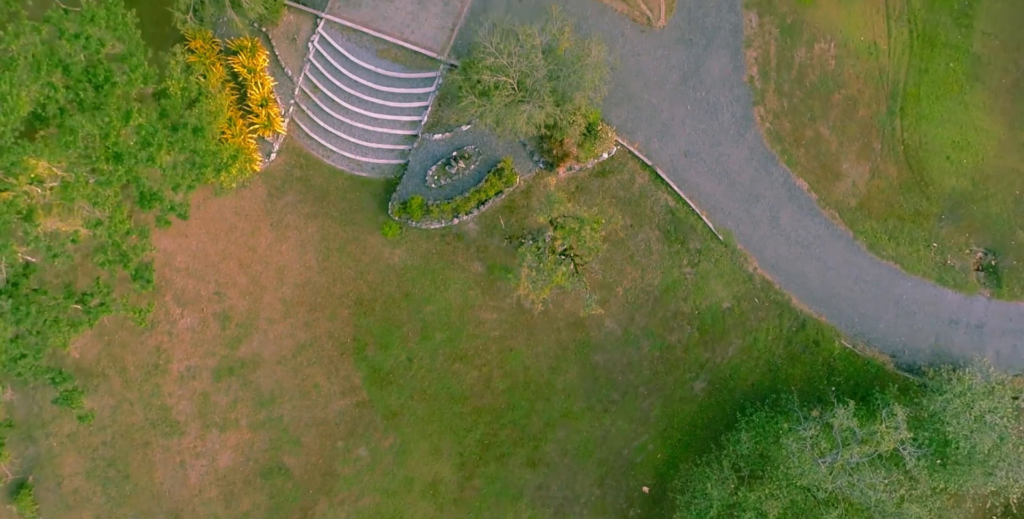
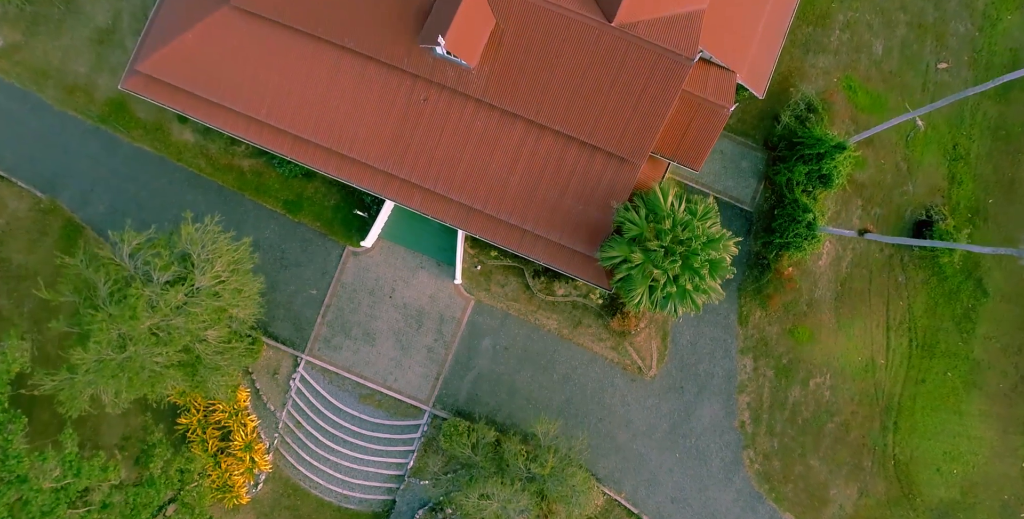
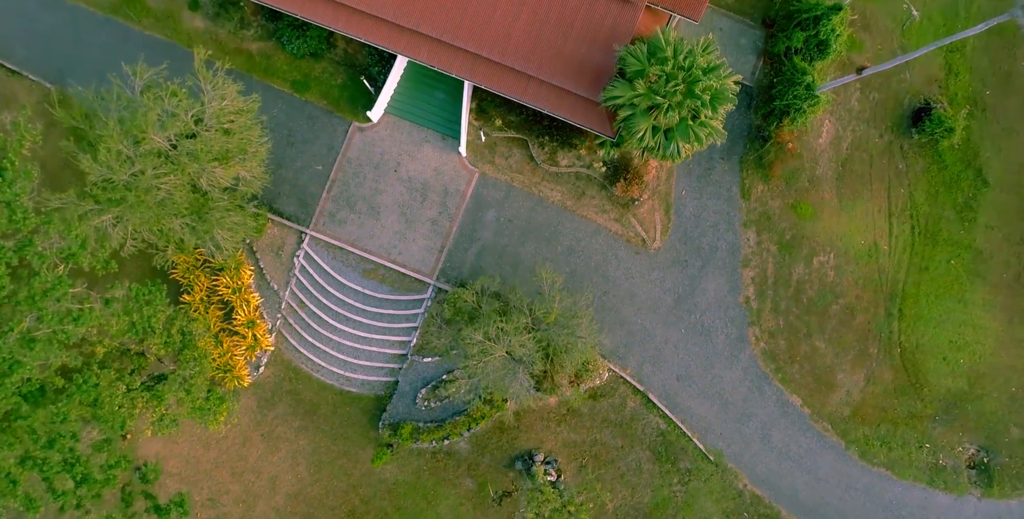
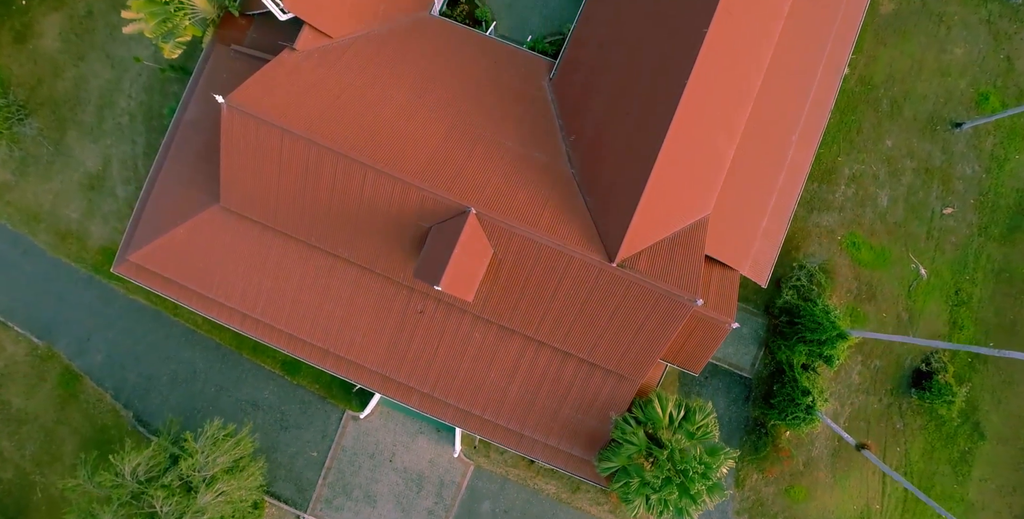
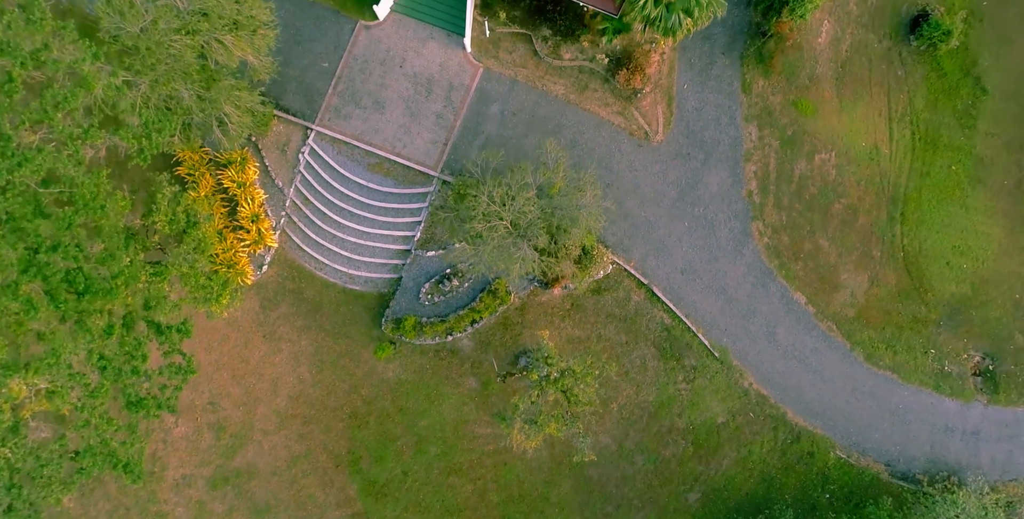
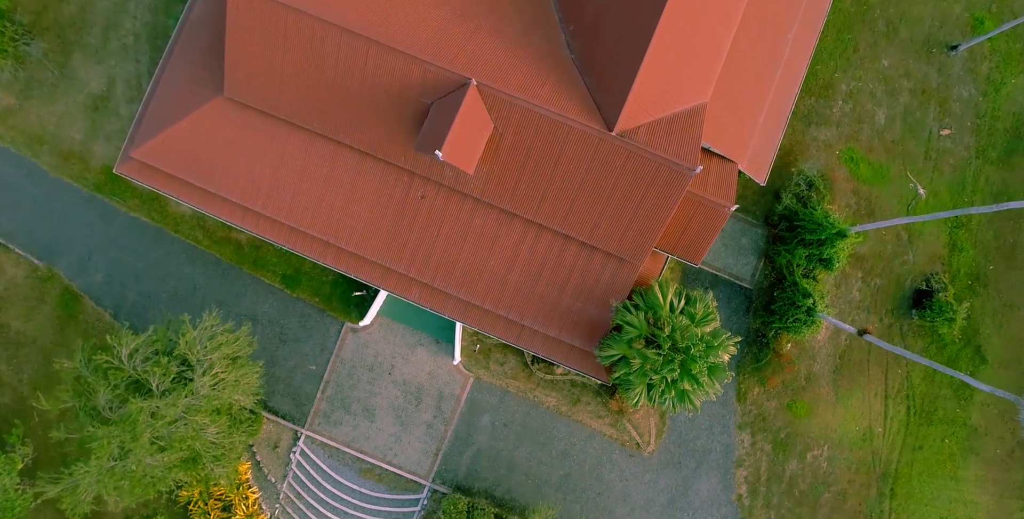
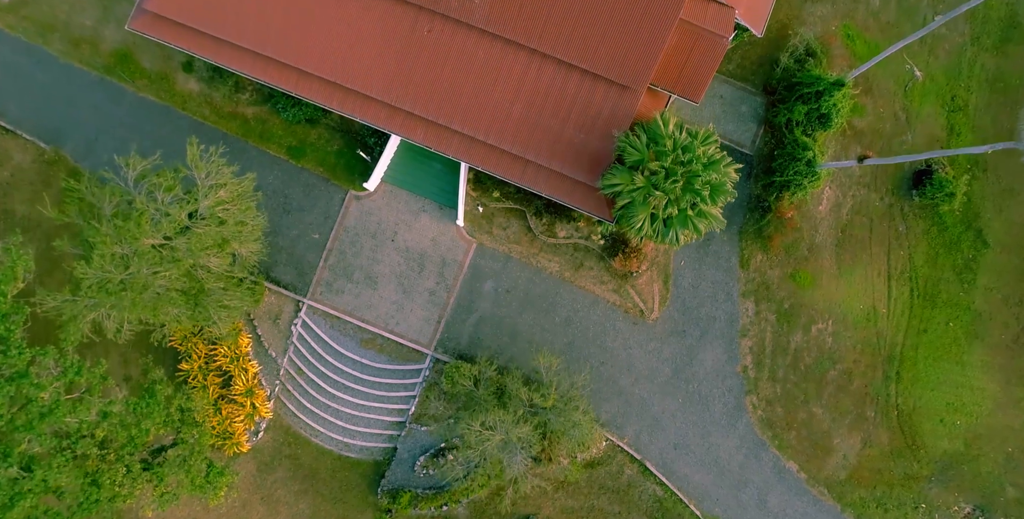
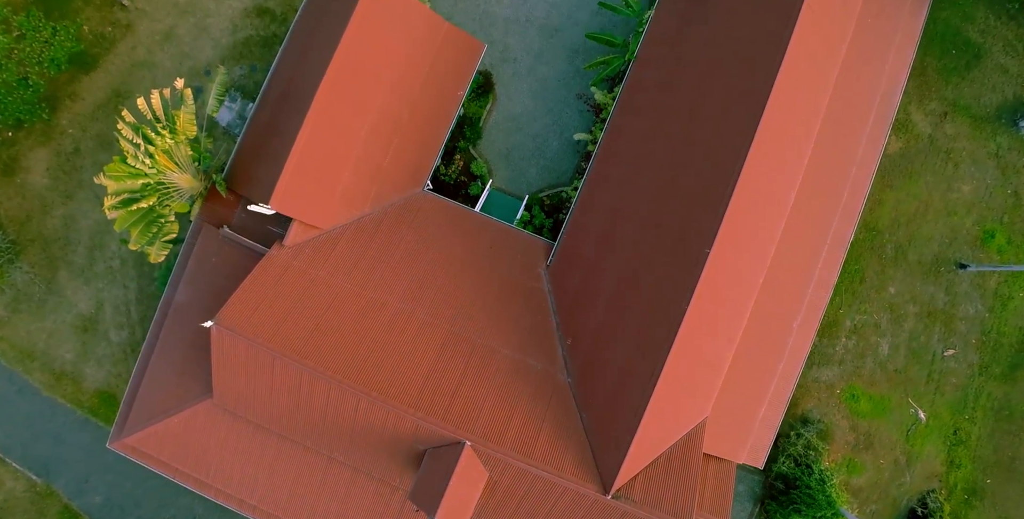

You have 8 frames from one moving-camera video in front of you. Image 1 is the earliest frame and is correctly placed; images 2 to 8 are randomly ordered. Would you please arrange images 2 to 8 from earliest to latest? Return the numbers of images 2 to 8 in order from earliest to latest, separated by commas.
5, 3, 7, 2, 6, 4, 8
